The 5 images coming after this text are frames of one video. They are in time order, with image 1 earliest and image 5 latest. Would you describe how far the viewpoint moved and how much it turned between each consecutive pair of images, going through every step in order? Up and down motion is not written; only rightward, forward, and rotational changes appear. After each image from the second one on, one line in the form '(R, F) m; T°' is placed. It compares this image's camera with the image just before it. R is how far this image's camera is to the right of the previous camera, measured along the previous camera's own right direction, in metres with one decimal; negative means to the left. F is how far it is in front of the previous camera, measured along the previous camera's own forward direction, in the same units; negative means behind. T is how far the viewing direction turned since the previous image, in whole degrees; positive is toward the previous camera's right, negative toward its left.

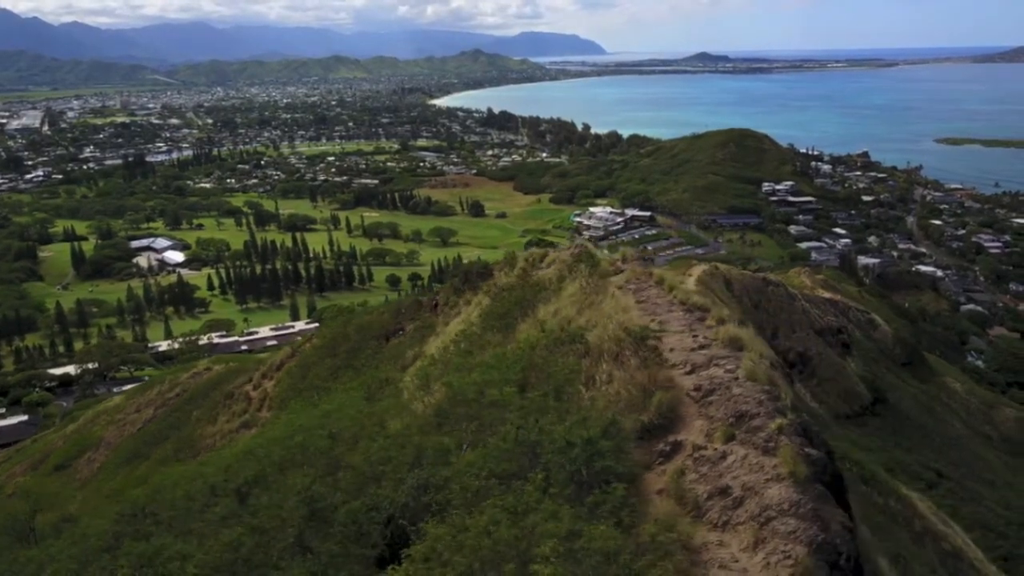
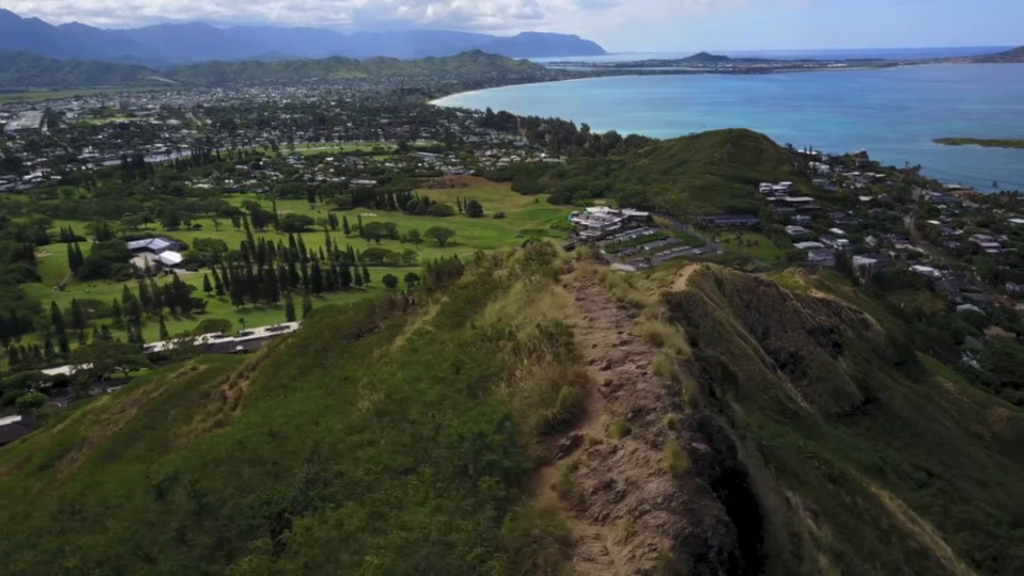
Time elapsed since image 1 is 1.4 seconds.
(+0.4, 0.0) m; 0°
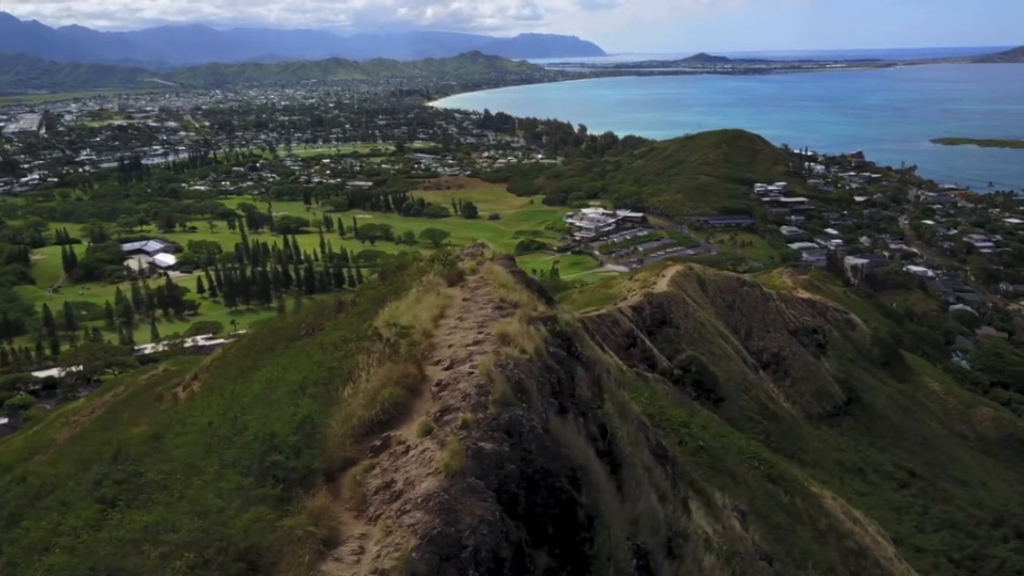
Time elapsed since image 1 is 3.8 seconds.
(+0.8, 0.0) m; 0°
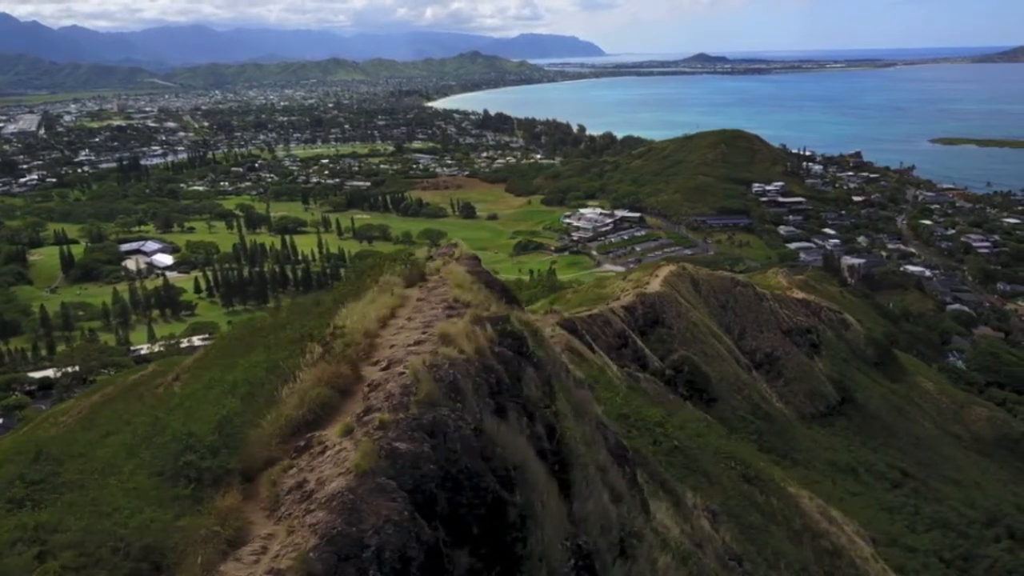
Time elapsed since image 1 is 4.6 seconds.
(+0.3, 0.0) m; 0°
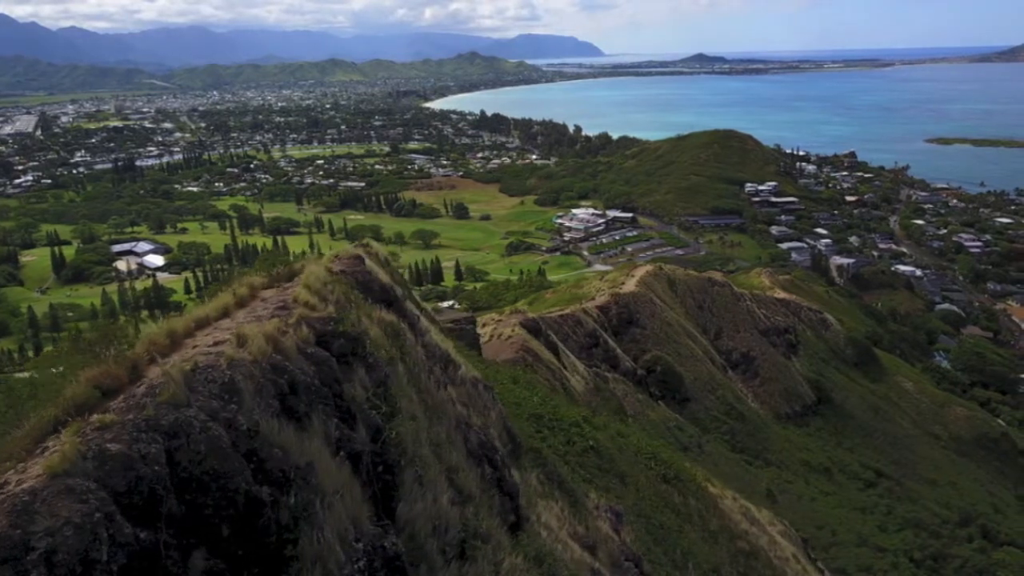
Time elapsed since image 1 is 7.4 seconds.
(+1.1, 0.0) m; 0°
